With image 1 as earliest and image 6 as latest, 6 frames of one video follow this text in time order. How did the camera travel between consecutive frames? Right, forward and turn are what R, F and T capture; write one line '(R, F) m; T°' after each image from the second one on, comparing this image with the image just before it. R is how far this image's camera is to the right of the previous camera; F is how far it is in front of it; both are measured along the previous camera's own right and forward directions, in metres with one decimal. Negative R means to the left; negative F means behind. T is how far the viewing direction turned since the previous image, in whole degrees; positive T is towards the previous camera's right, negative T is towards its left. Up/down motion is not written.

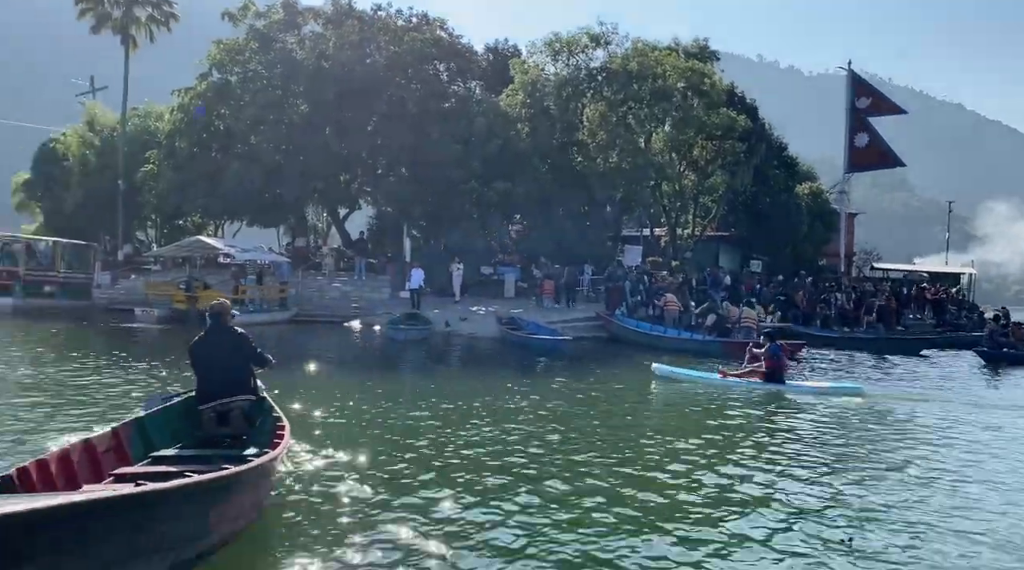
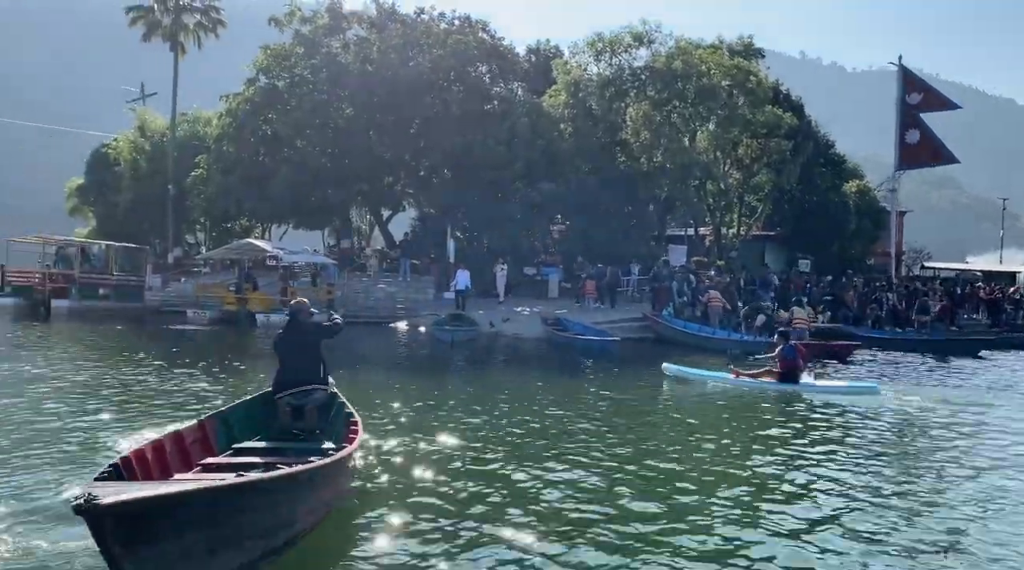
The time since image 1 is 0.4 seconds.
(-0.1, 0.0) m; -3°
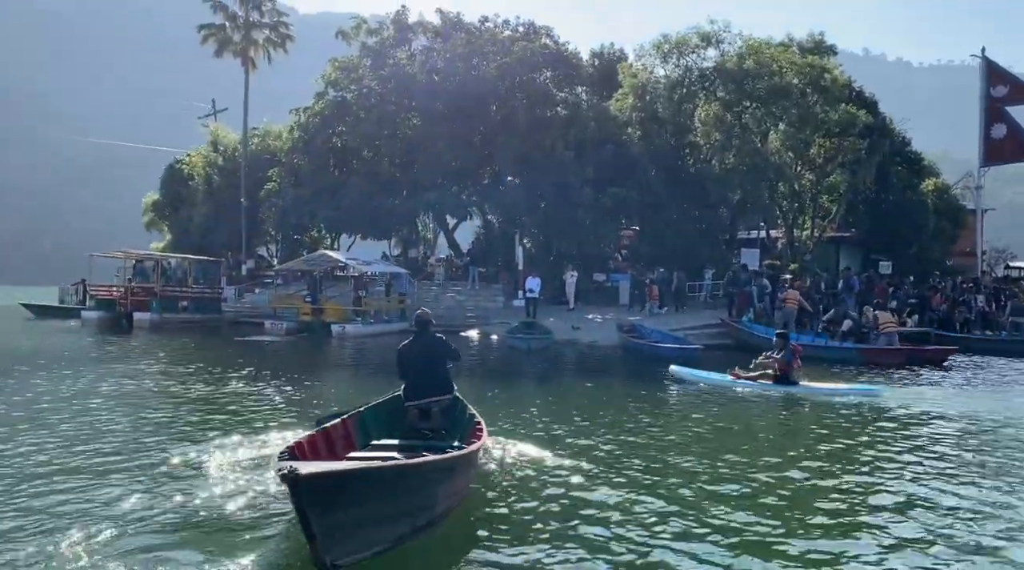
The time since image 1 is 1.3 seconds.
(-0.4, +0.3) m; -4°
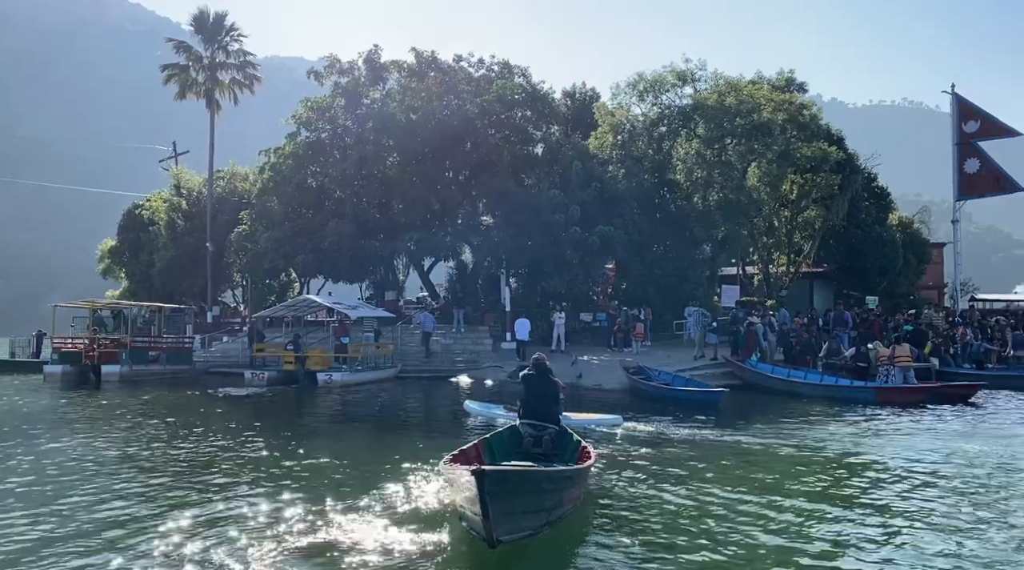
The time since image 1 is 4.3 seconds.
(-1.5, +1.0) m; +3°
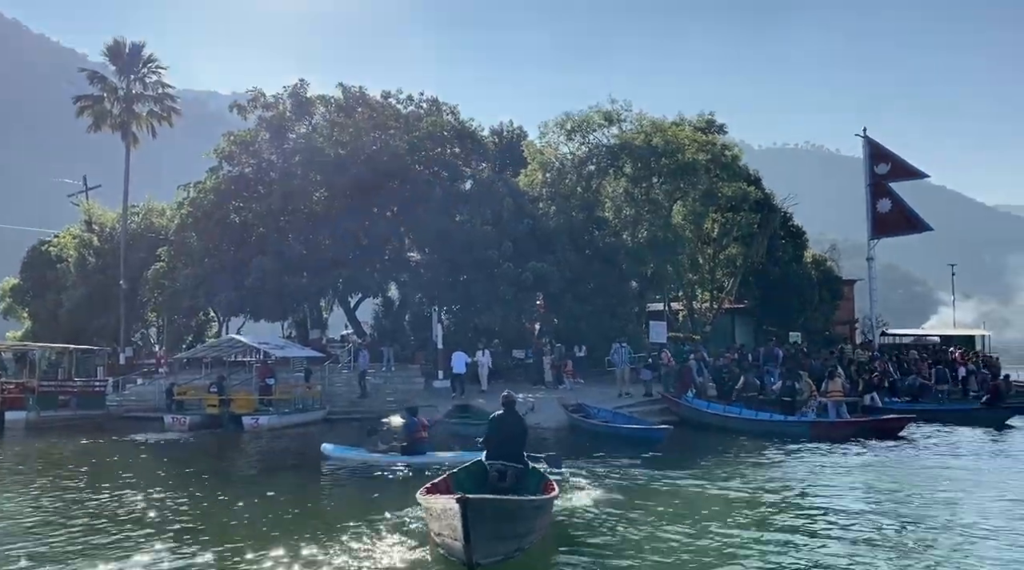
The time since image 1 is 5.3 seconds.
(-0.7, +0.4) m; +5°
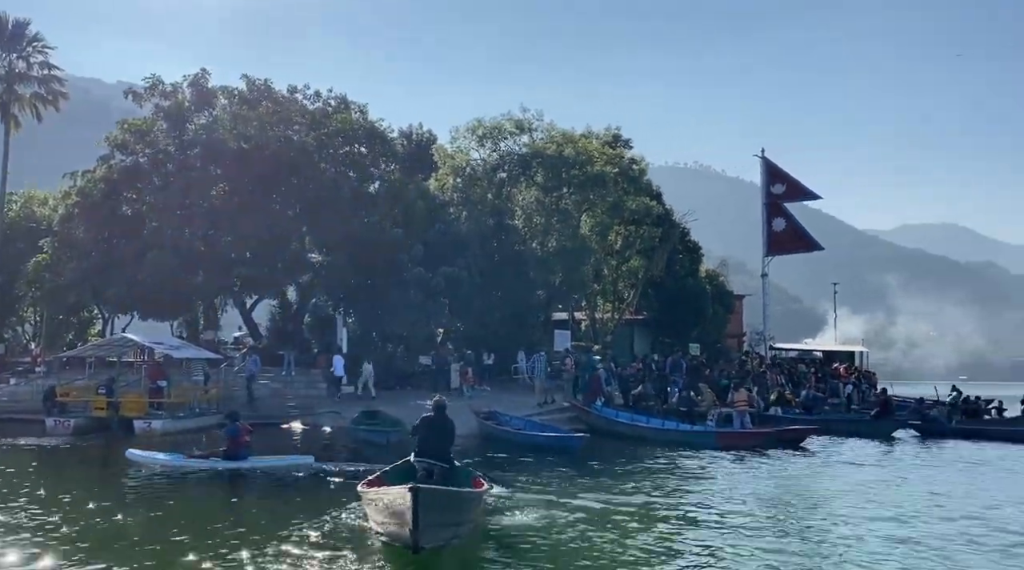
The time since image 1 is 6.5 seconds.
(-0.8, +0.5) m; +7°
